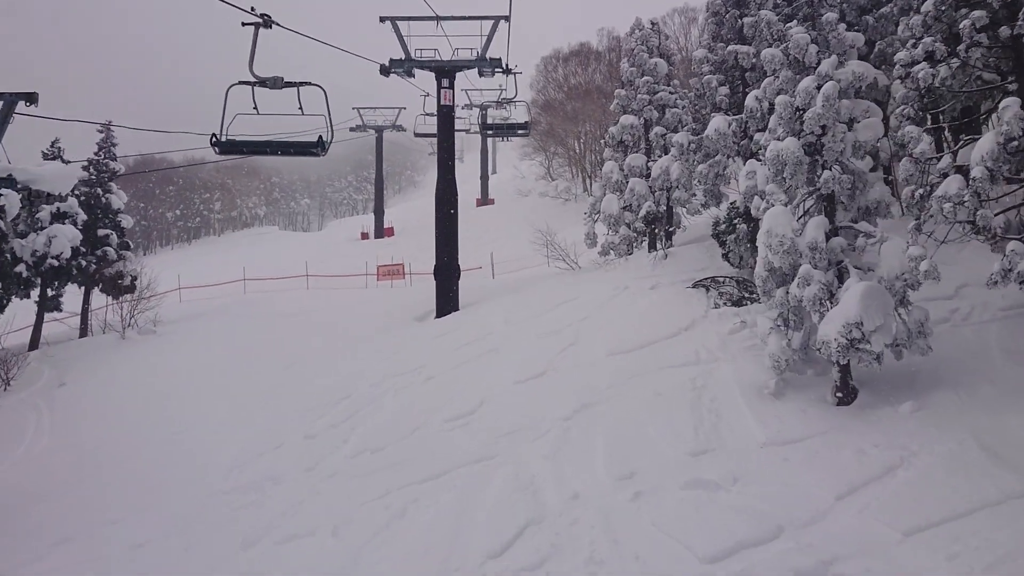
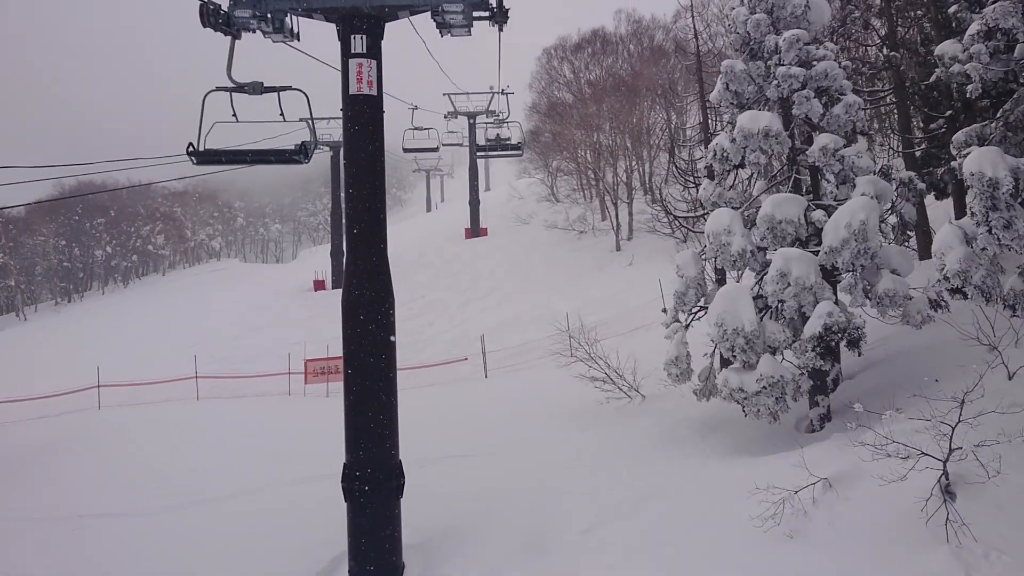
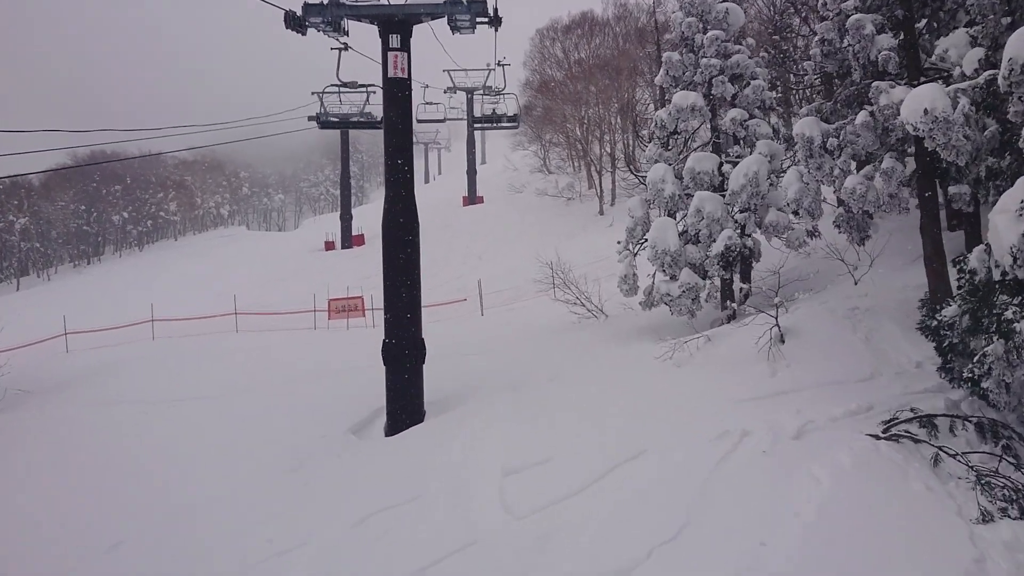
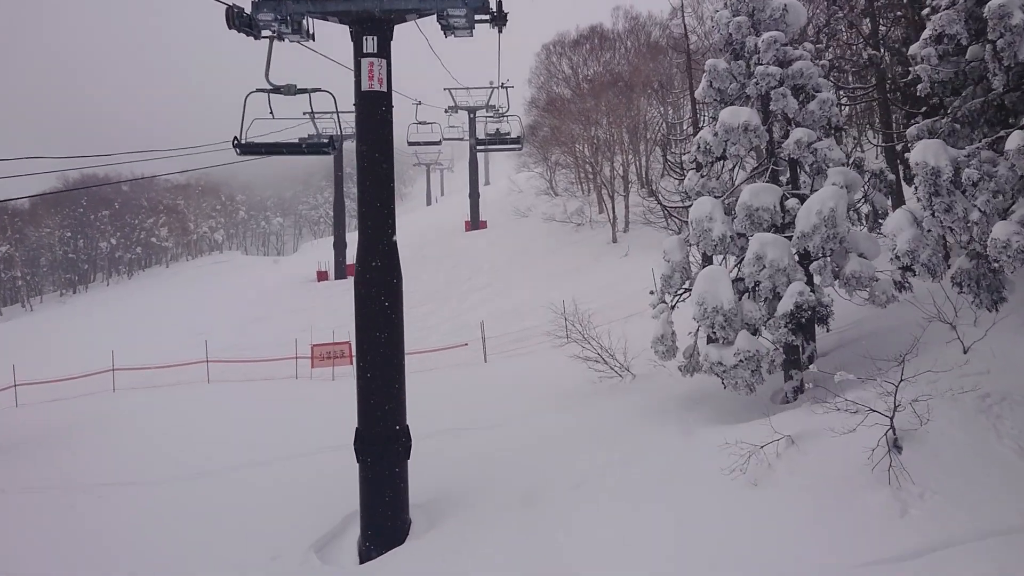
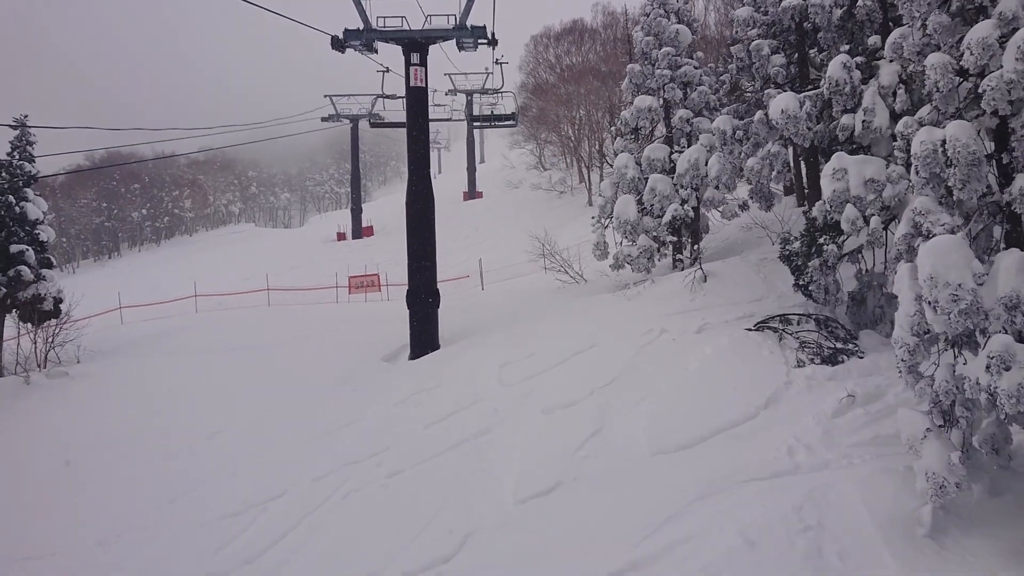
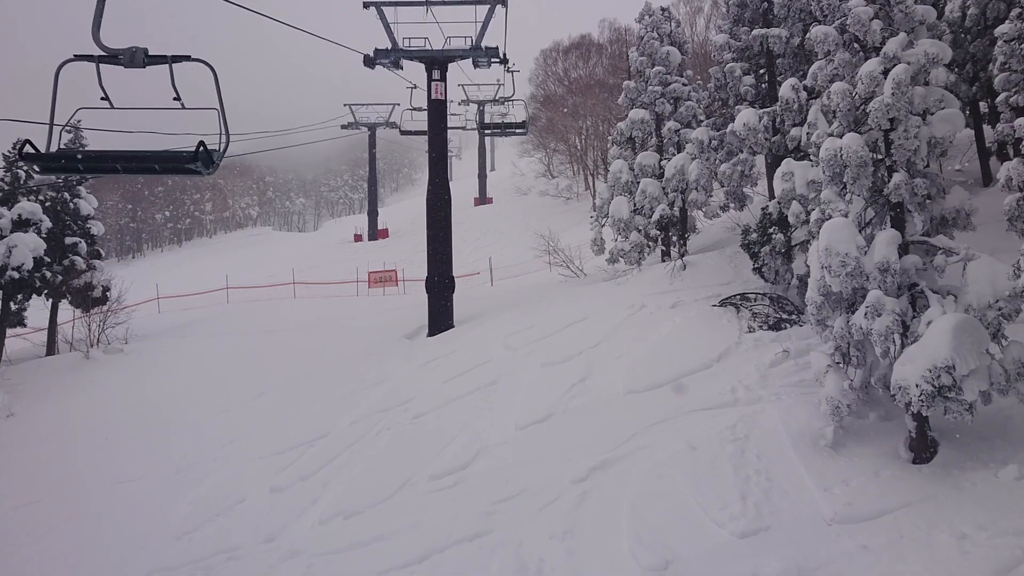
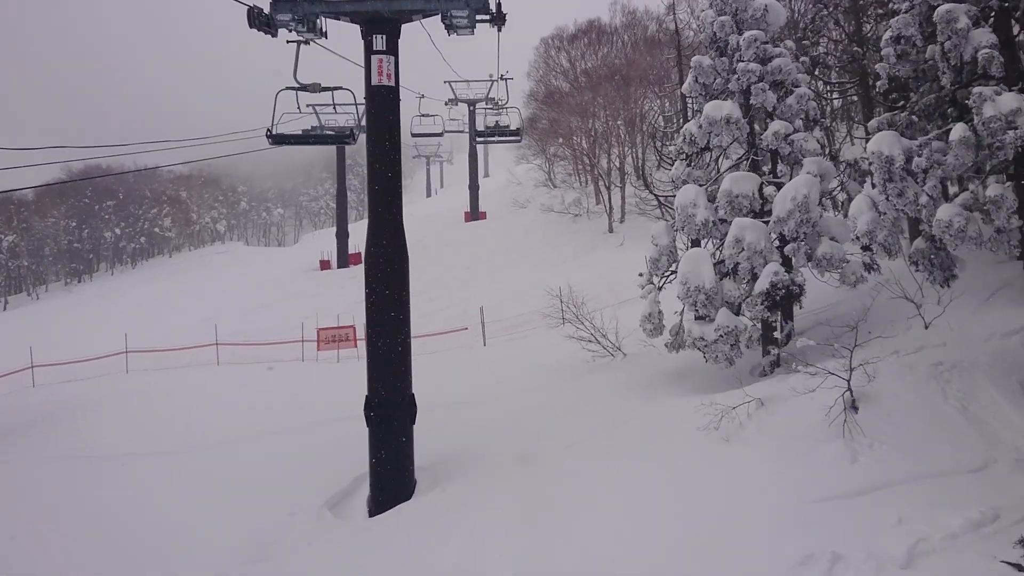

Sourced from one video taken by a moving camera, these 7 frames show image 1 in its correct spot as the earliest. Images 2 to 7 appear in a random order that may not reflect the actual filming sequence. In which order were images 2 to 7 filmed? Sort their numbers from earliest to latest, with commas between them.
6, 5, 3, 7, 4, 2
